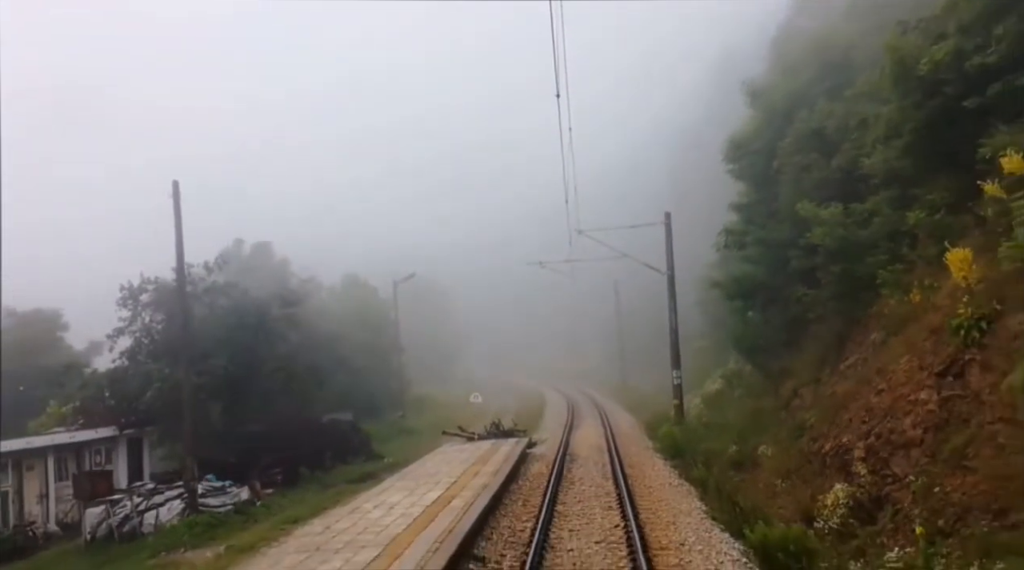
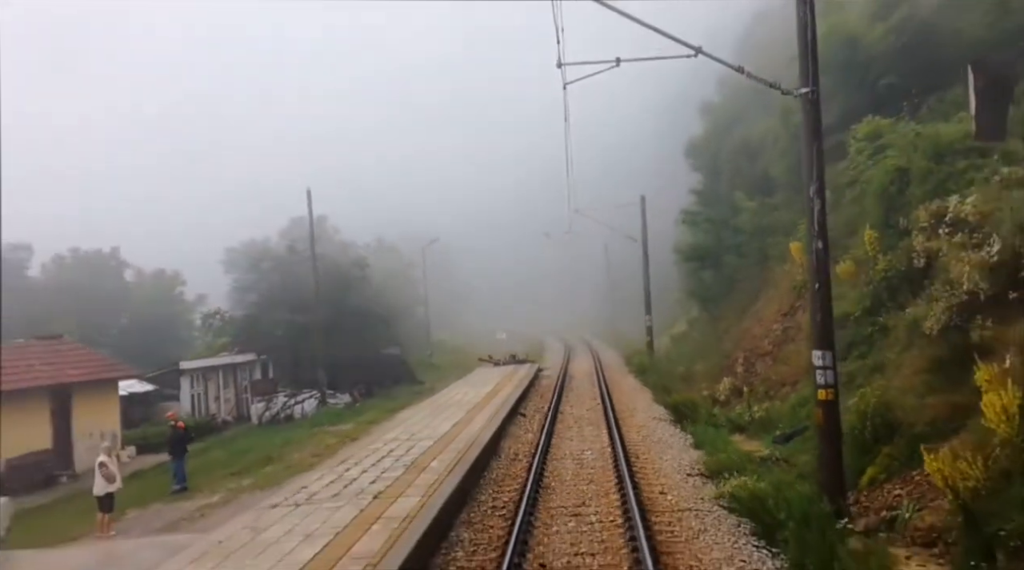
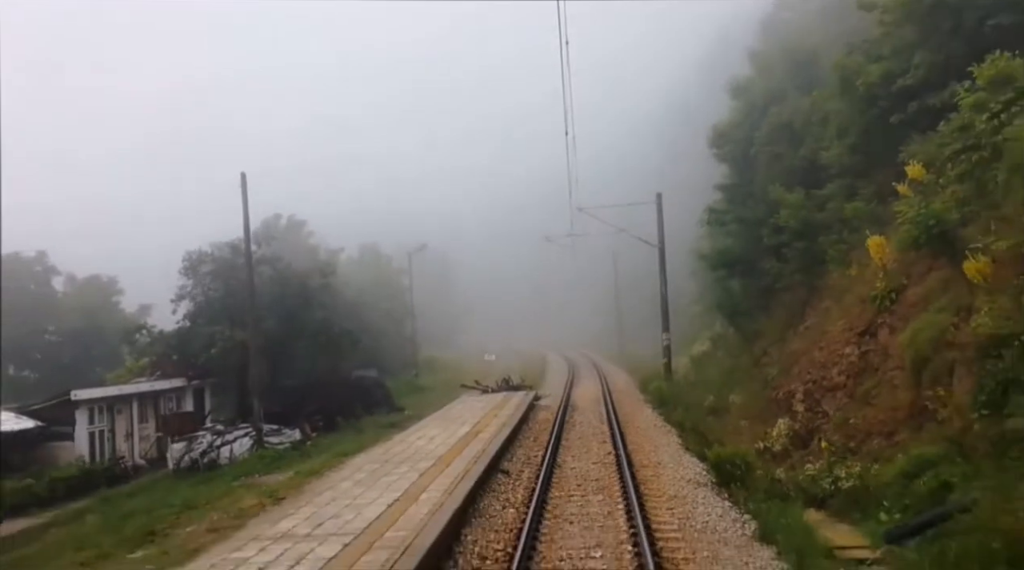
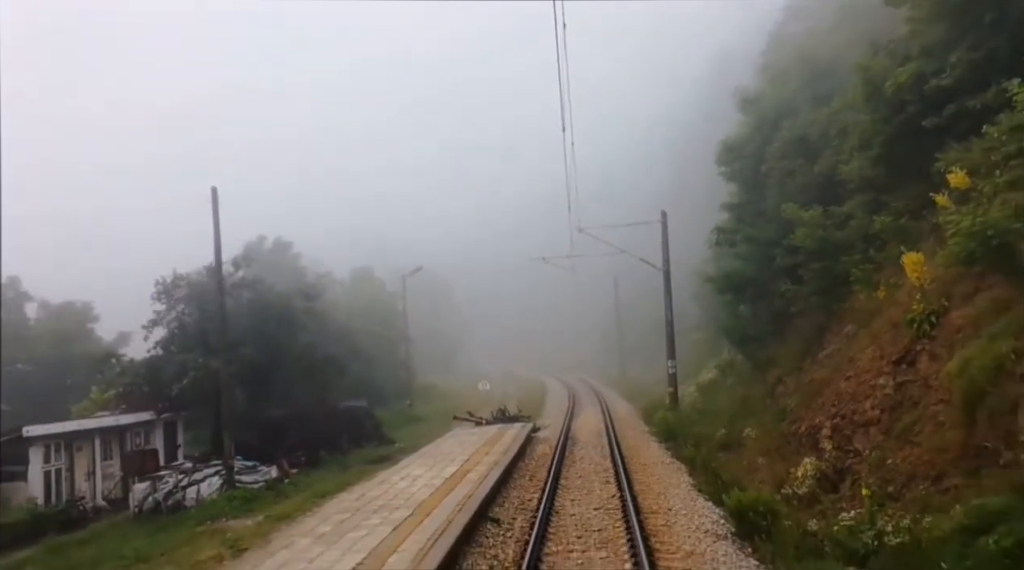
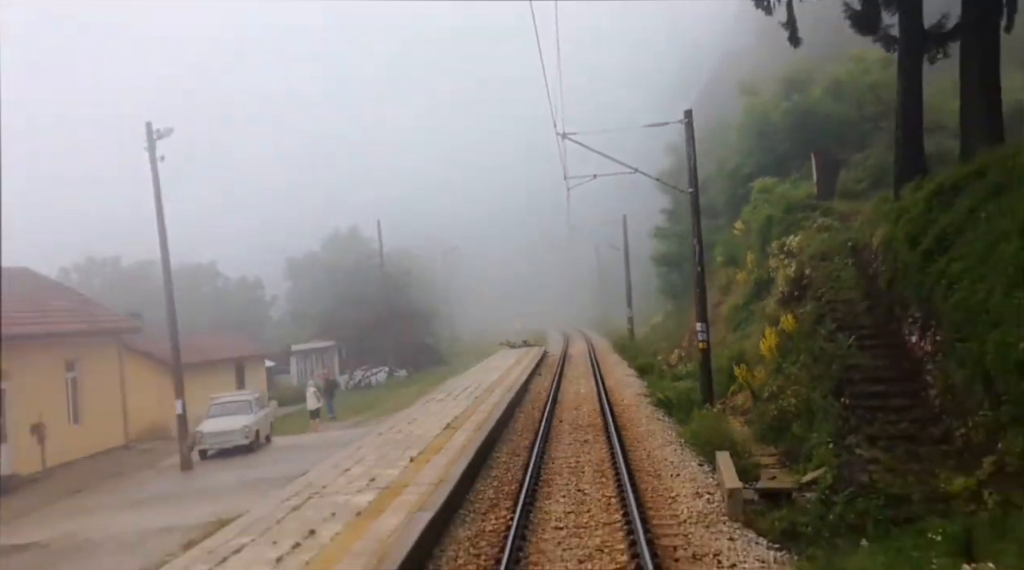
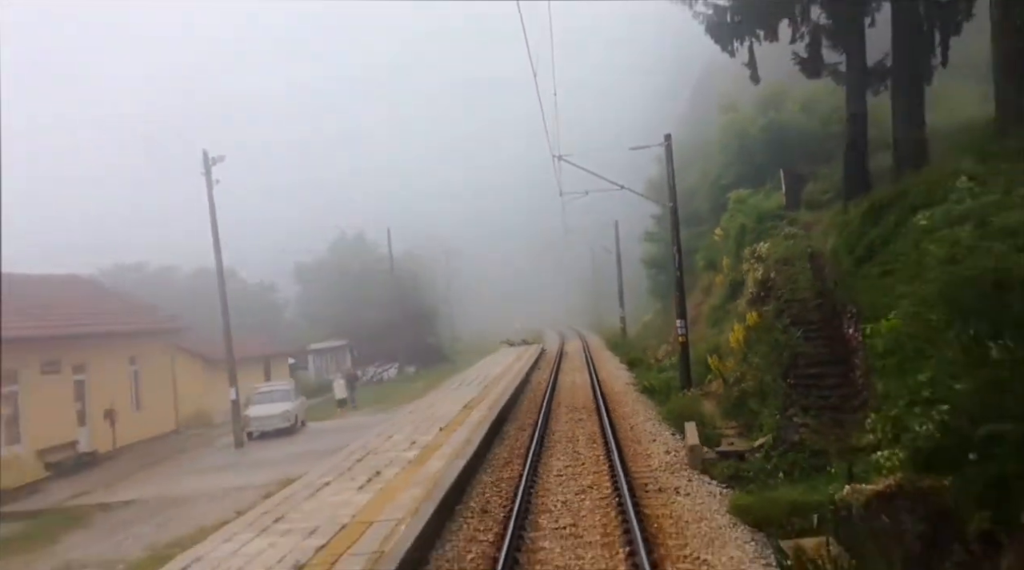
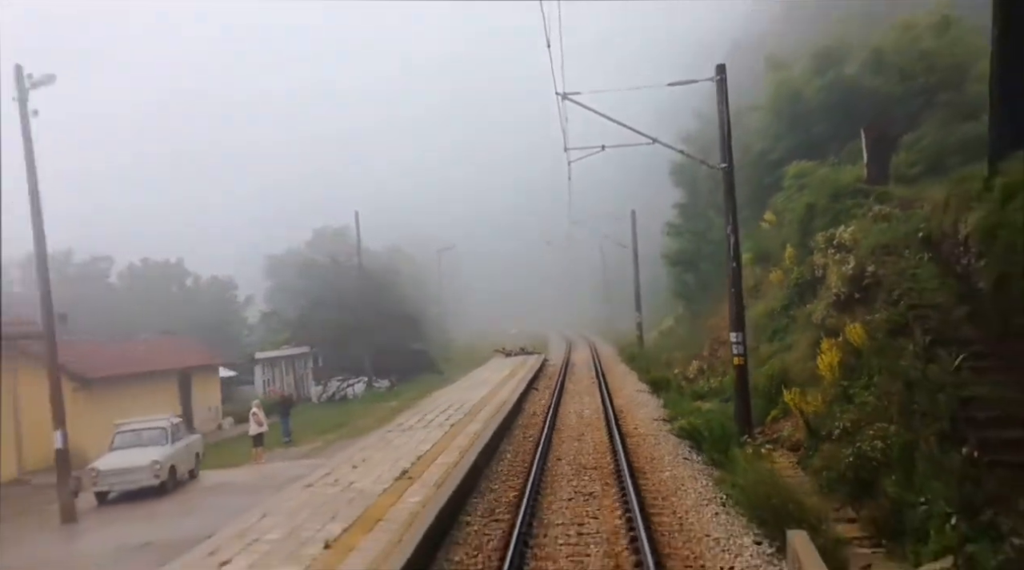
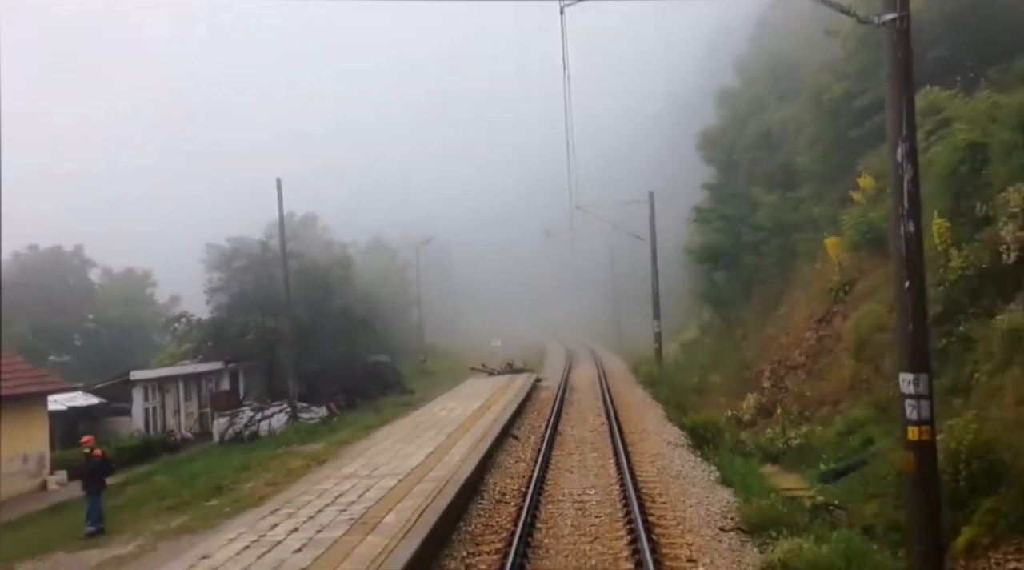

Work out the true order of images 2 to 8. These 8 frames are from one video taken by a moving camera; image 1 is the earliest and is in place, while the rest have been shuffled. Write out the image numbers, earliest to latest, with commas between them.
4, 3, 8, 2, 7, 5, 6
